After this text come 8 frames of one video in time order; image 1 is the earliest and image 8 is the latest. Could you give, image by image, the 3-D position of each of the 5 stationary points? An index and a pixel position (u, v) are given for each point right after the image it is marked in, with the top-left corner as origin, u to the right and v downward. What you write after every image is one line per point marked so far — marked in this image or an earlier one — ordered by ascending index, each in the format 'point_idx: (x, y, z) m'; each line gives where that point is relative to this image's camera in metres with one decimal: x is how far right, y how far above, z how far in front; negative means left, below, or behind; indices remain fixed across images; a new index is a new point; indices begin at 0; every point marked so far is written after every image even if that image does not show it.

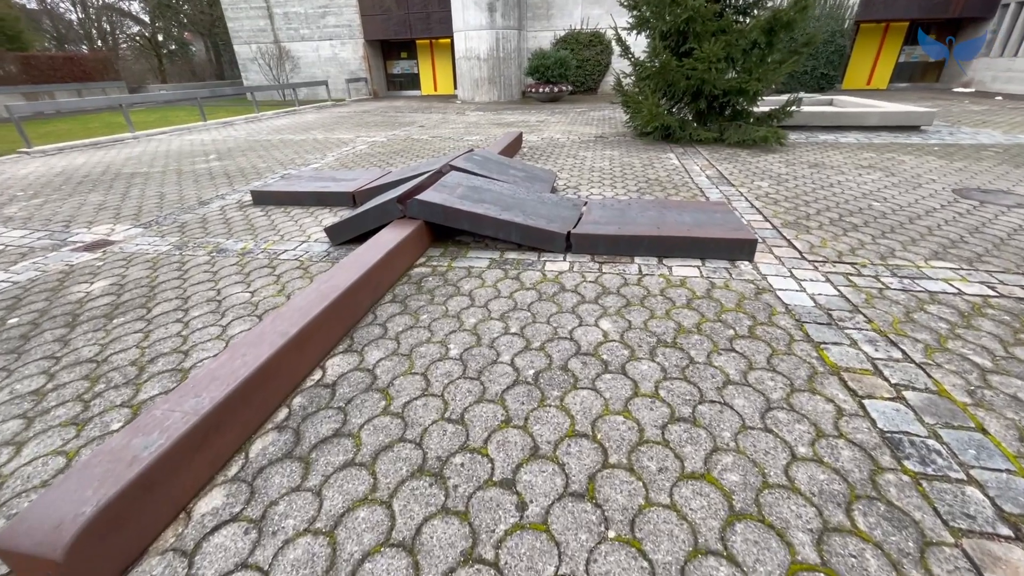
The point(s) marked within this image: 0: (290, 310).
0: (-1.3, -0.1, +2.5) m
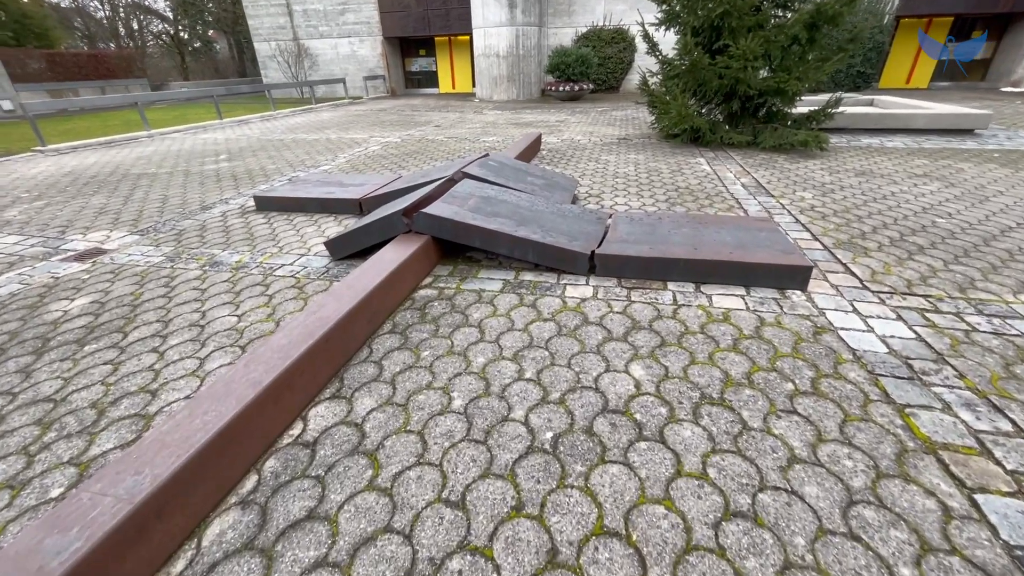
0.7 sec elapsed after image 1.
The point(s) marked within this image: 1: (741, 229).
0: (-1.2, -0.3, +2.1) m
1: (+1.9, +0.5, +3.6) m
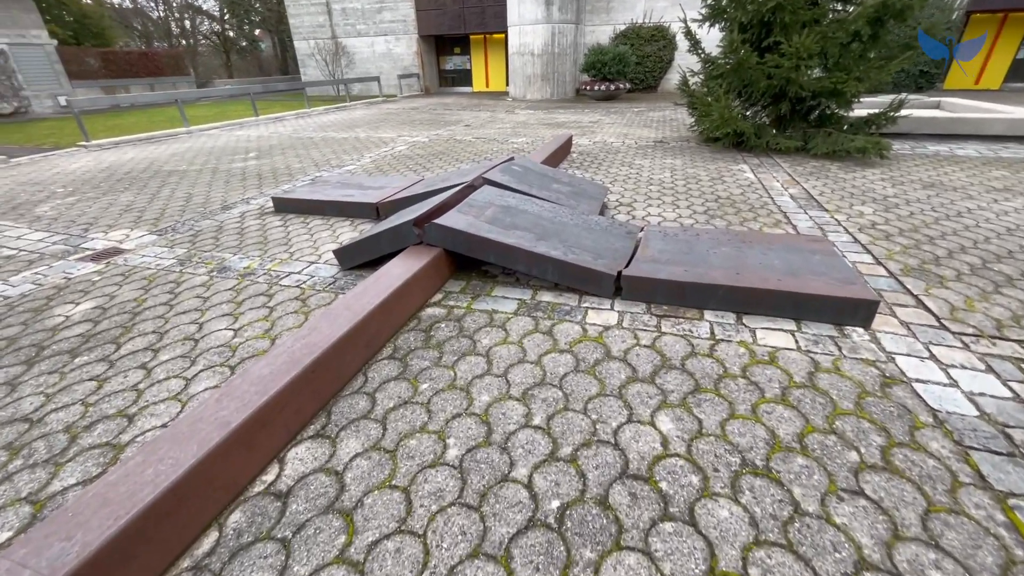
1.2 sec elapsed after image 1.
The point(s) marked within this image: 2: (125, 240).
0: (-1.2, -0.4, +1.9) m
1: (+2.0, +0.3, +3.2) m
2: (-4.0, +0.5, +4.5) m
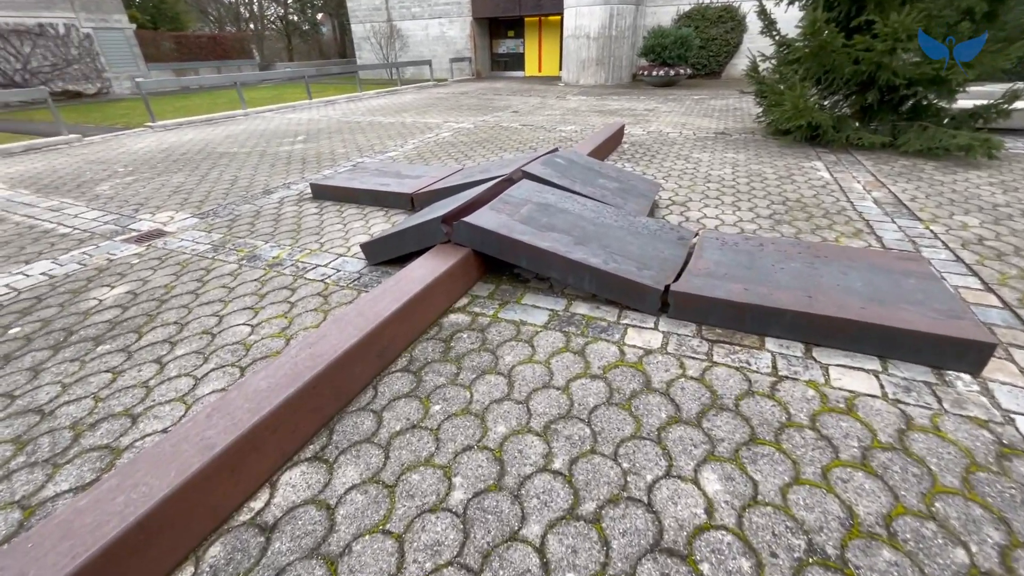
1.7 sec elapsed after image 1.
0: (-1.1, -0.4, +1.8) m
1: (+2.3, +0.1, +2.7) m
2: (-3.6, +0.7, +4.5) m
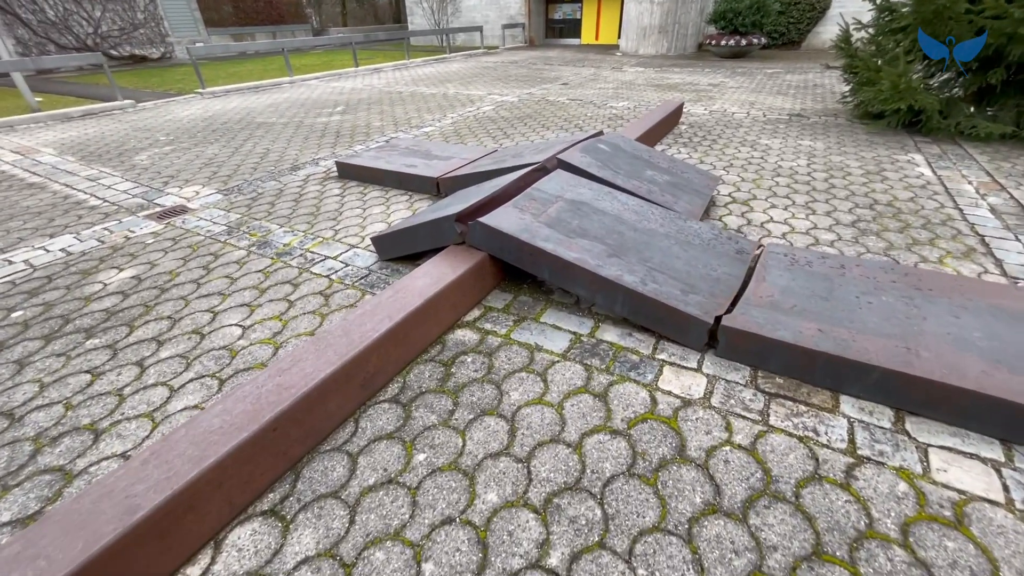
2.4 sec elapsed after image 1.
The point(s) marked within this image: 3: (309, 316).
0: (-1.1, -0.5, +1.5) m
1: (+2.3, -0.1, +2.1) m
2: (-3.2, +0.9, +4.4) m
3: (-1.2, -0.2, +2.6) m
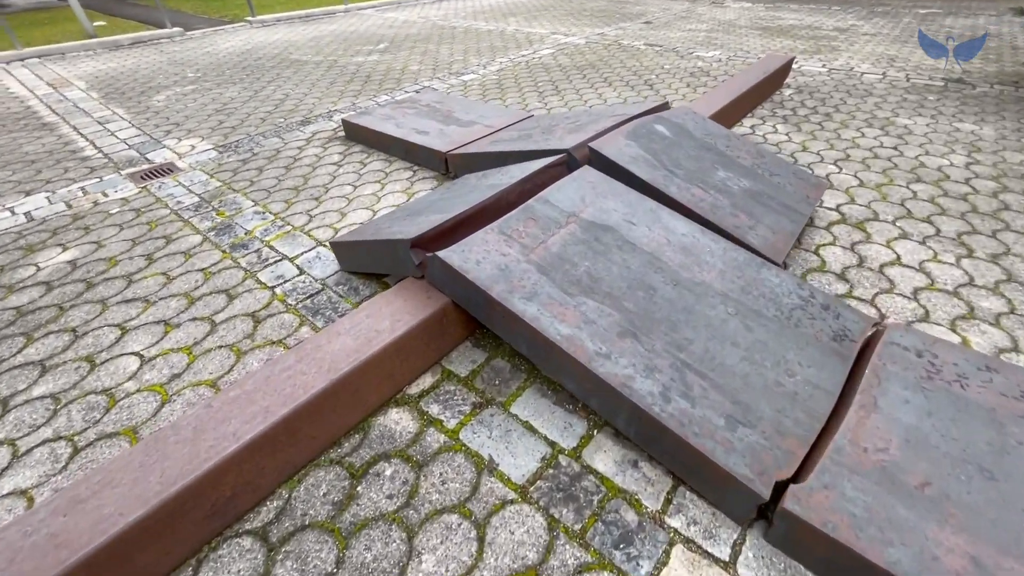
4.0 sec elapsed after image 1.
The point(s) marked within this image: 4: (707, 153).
0: (-1.4, -0.8, +1.0) m
1: (+2.1, -0.7, +1.0) m
2: (-3.0, +1.2, +4.0) m
3: (-1.3, -0.3, +2.0) m
4: (+1.2, +0.8, +2.7) m
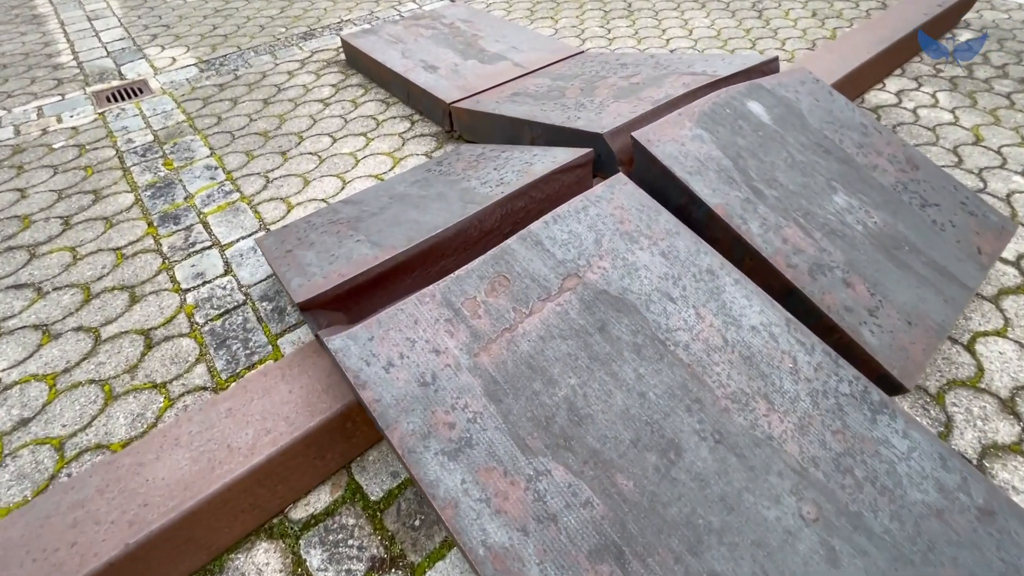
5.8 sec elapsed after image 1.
0: (-1.8, -1.0, +0.6) m
1: (+1.7, -1.4, +0.3) m
2: (-2.7, +1.7, +3.3) m
3: (-1.5, -0.4, +1.5) m
4: (+1.2, +0.5, +1.7) m
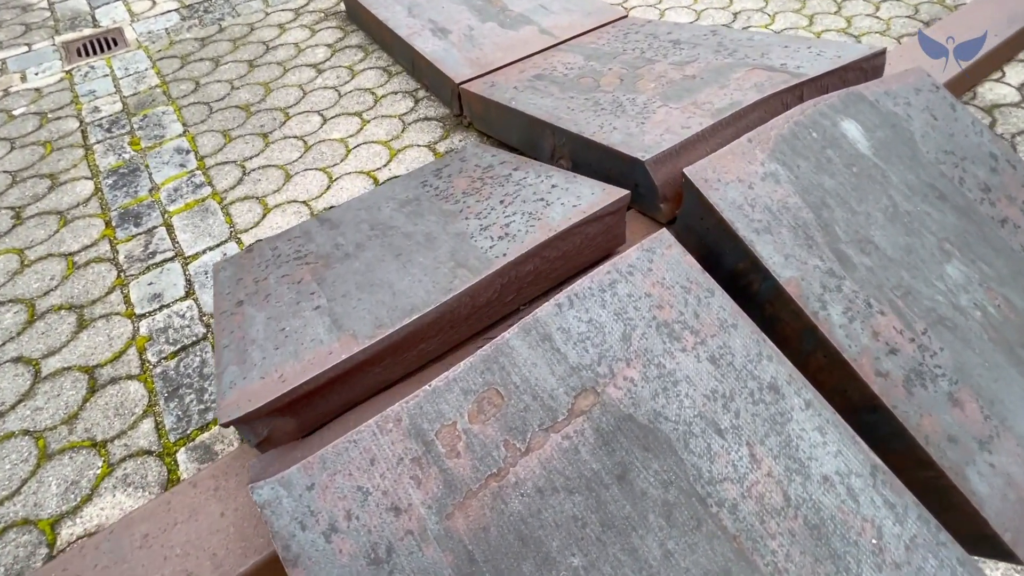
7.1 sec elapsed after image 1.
0: (-1.9, -1.2, +0.5) m
1: (+1.6, -1.8, +0.1) m
2: (-2.5, +1.8, +2.9) m
3: (-1.5, -0.5, +1.3) m
4: (+1.2, +0.2, +1.3) m
